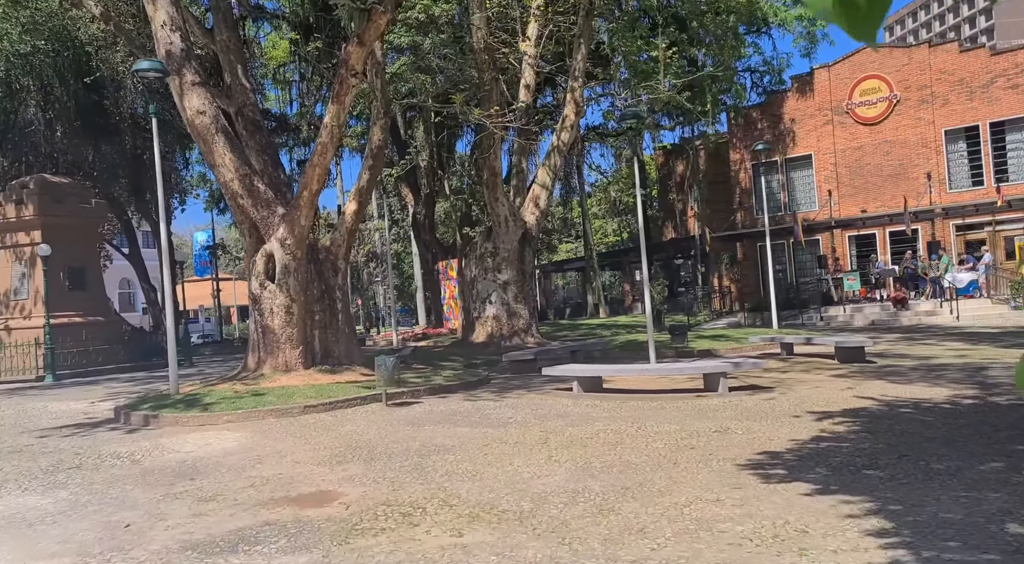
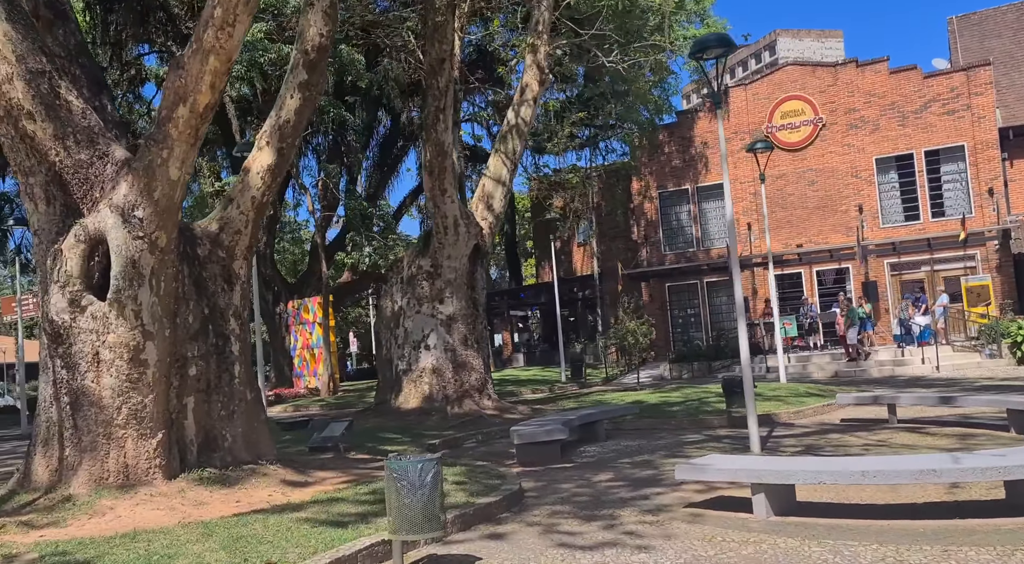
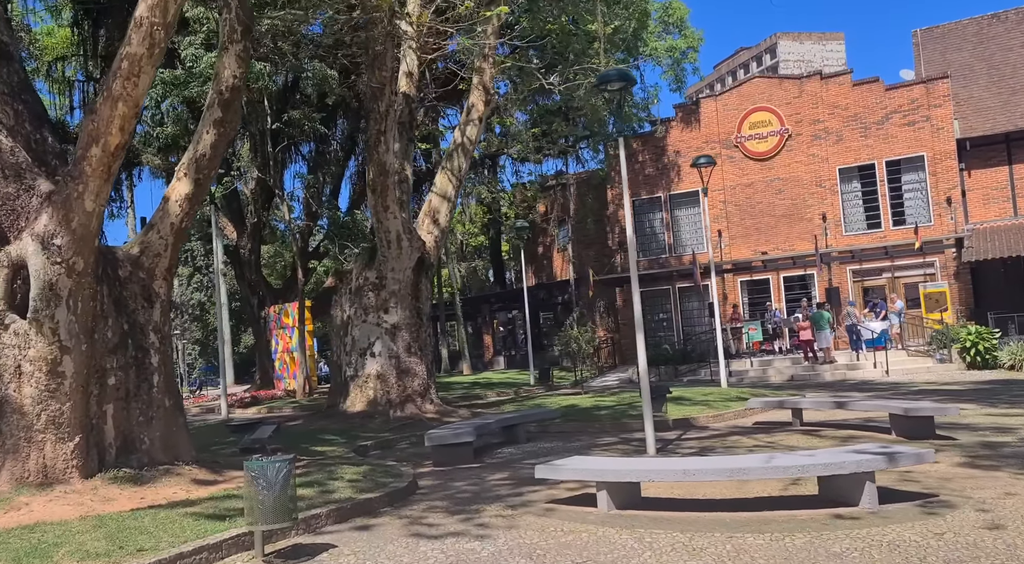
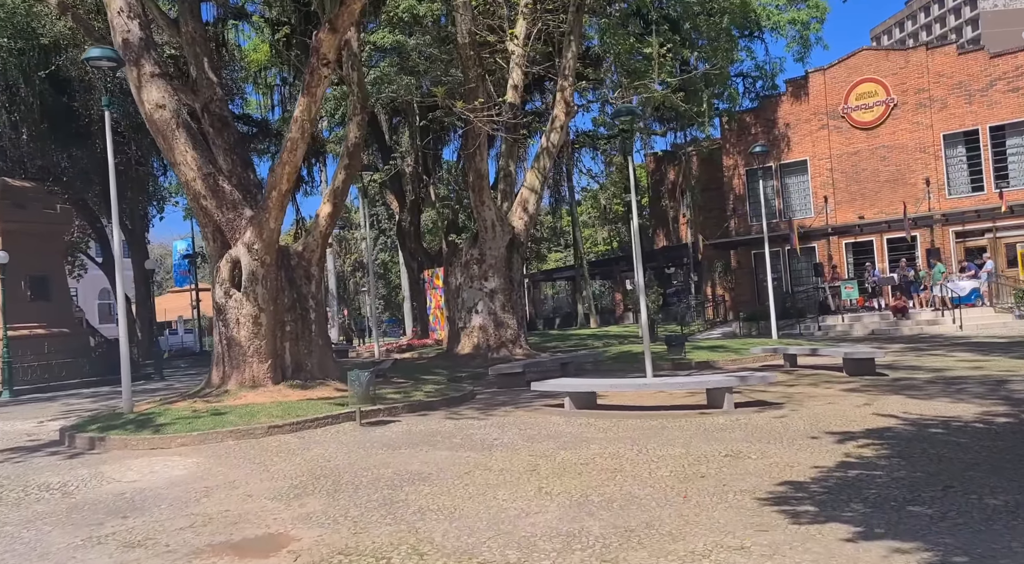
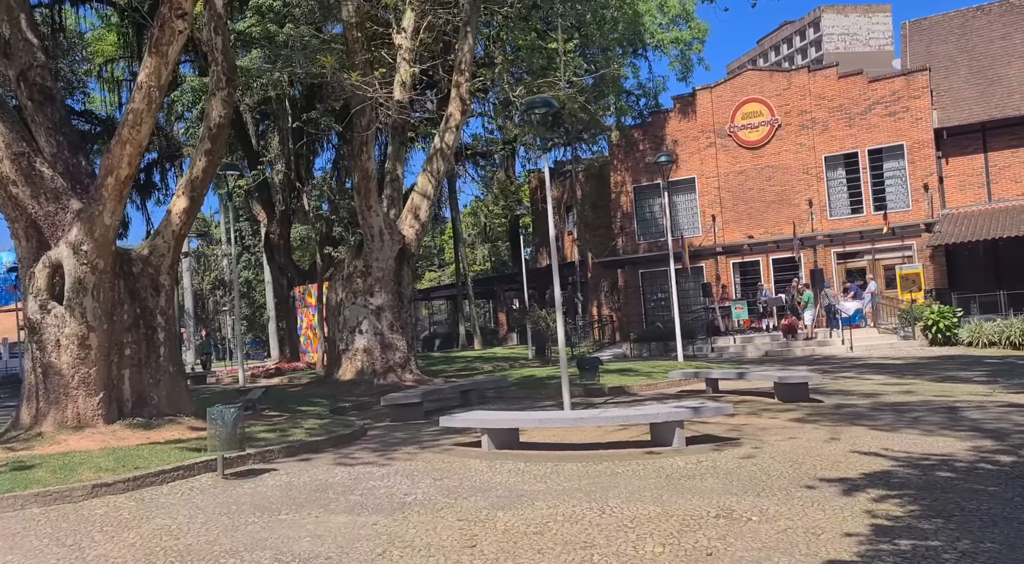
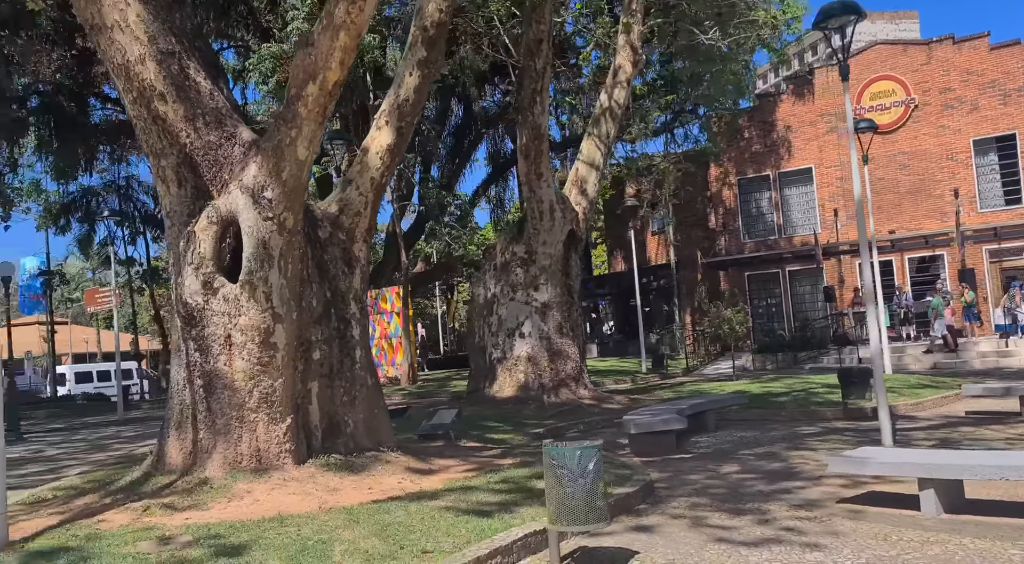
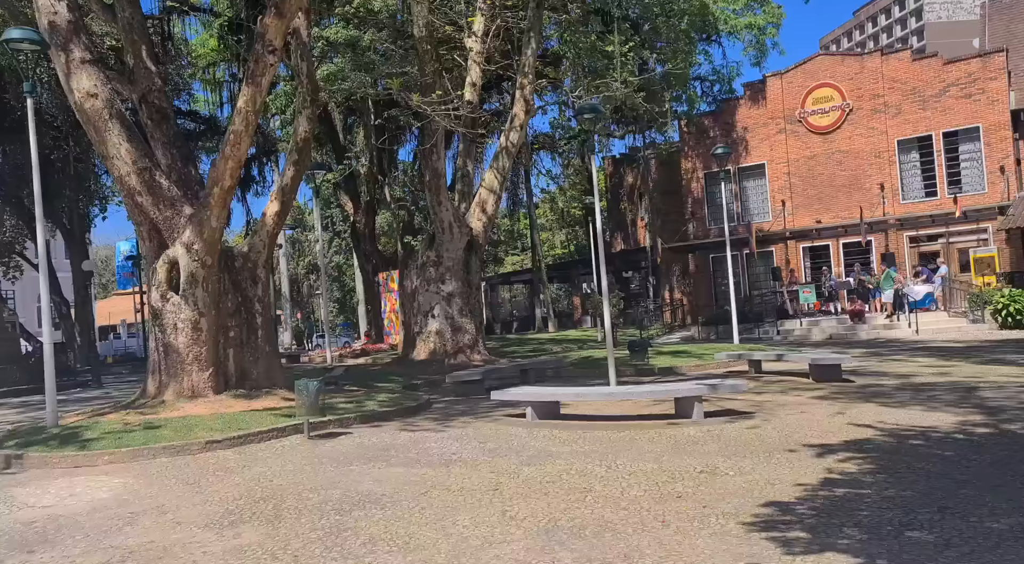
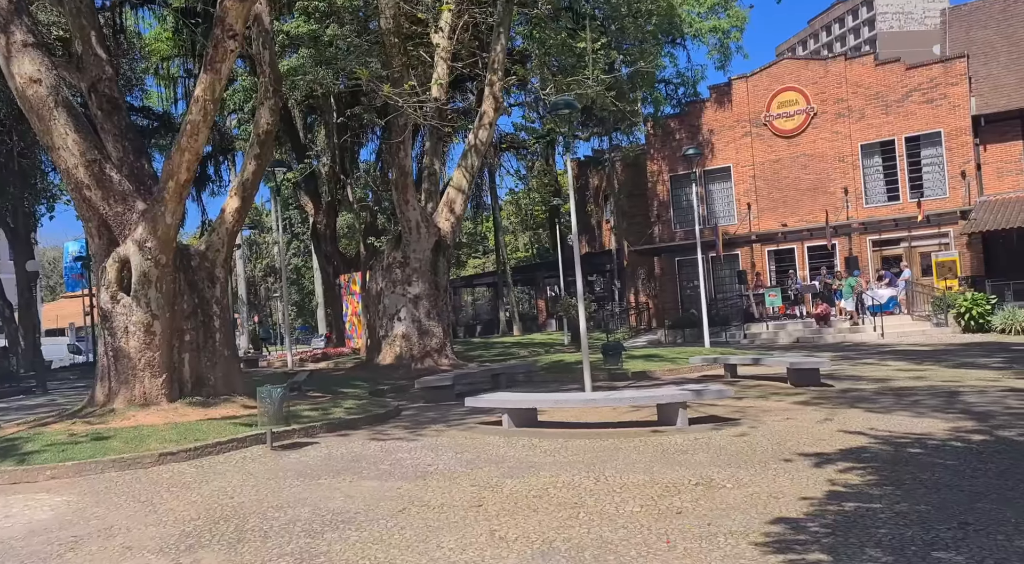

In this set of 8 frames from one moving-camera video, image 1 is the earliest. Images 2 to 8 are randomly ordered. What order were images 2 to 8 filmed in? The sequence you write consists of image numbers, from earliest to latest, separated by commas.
4, 7, 8, 5, 3, 2, 6
